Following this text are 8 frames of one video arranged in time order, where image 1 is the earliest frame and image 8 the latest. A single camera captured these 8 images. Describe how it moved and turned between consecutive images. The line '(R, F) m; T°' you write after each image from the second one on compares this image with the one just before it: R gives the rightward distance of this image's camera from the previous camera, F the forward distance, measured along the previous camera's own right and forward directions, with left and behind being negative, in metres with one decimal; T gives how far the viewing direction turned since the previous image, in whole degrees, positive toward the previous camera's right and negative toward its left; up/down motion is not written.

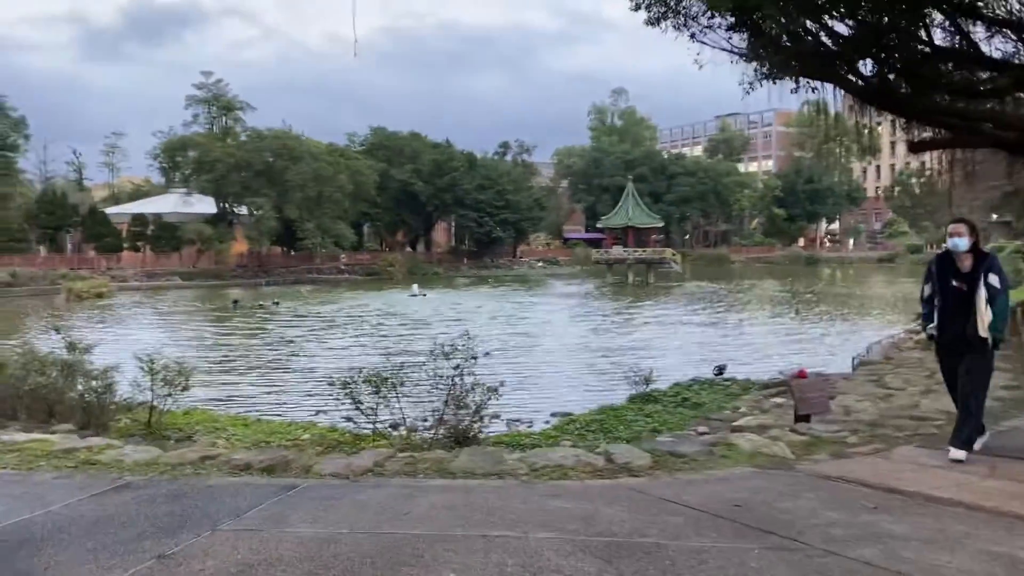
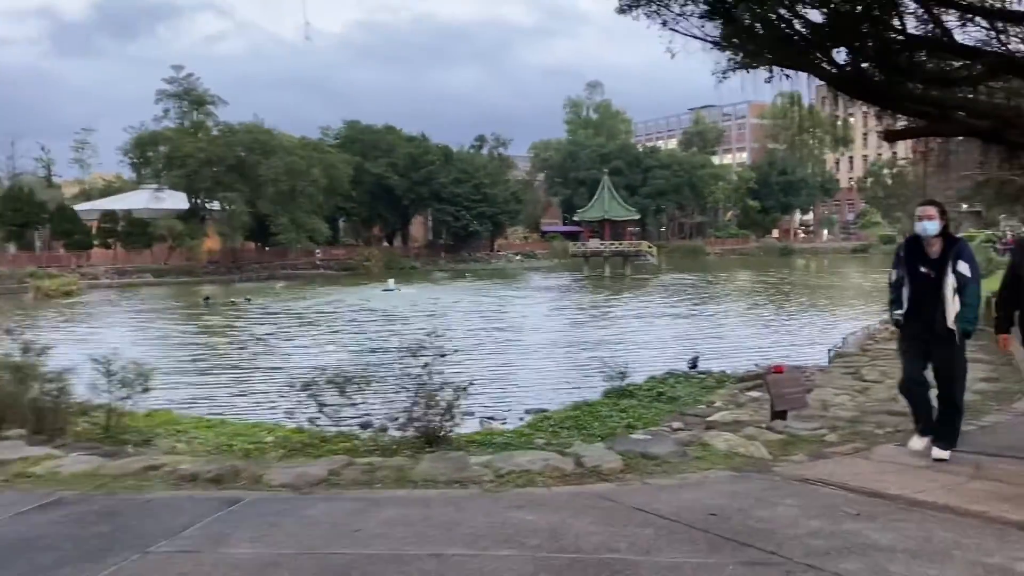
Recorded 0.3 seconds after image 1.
(+0.1, +0.3) m; +1°
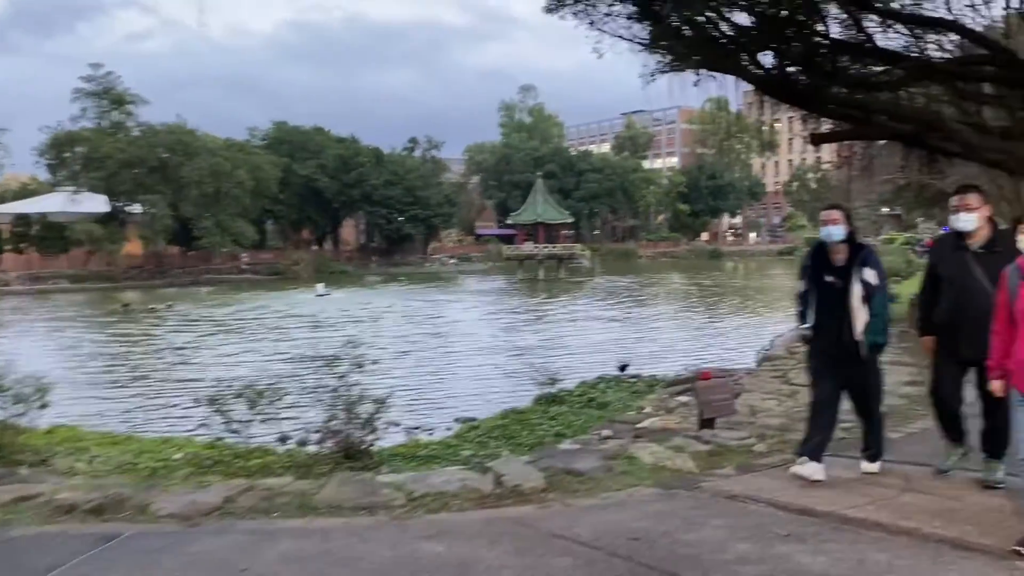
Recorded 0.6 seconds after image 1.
(+0.1, +0.3) m; +4°
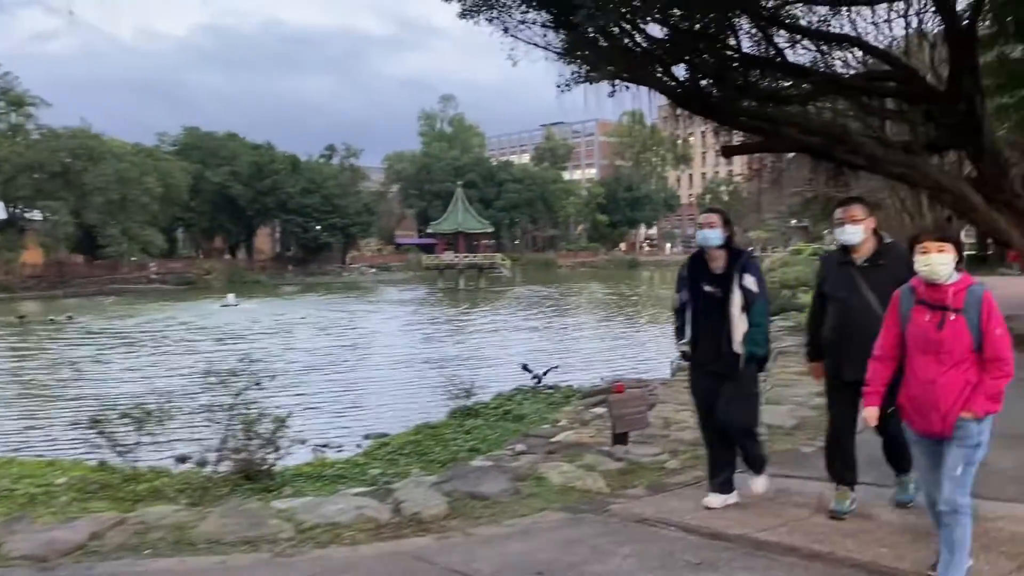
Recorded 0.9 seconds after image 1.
(+0.1, +0.3) m; +5°
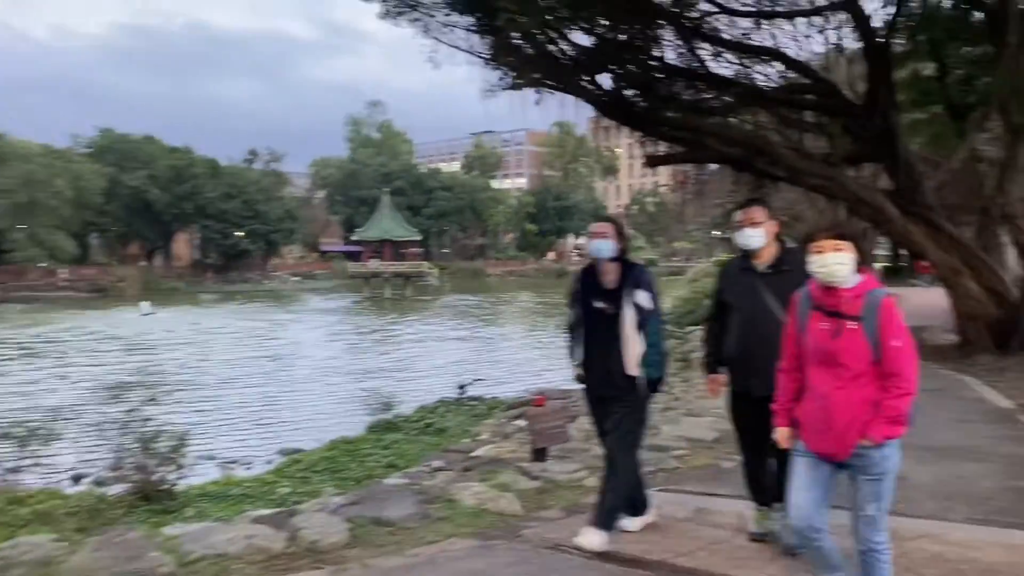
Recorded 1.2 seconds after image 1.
(+0.1, +0.3) m; +5°
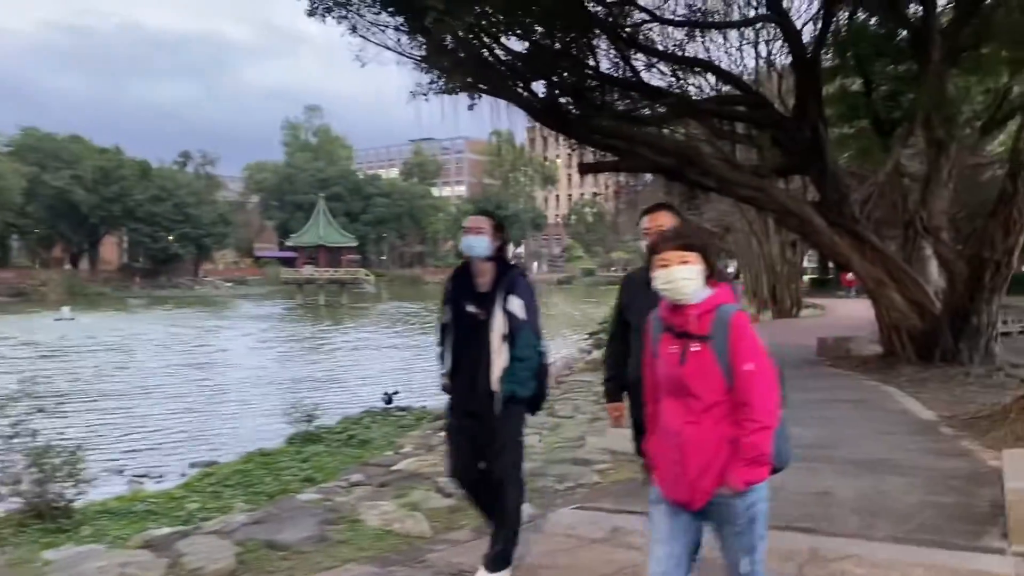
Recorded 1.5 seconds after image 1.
(+0.1, +0.3) m; +4°
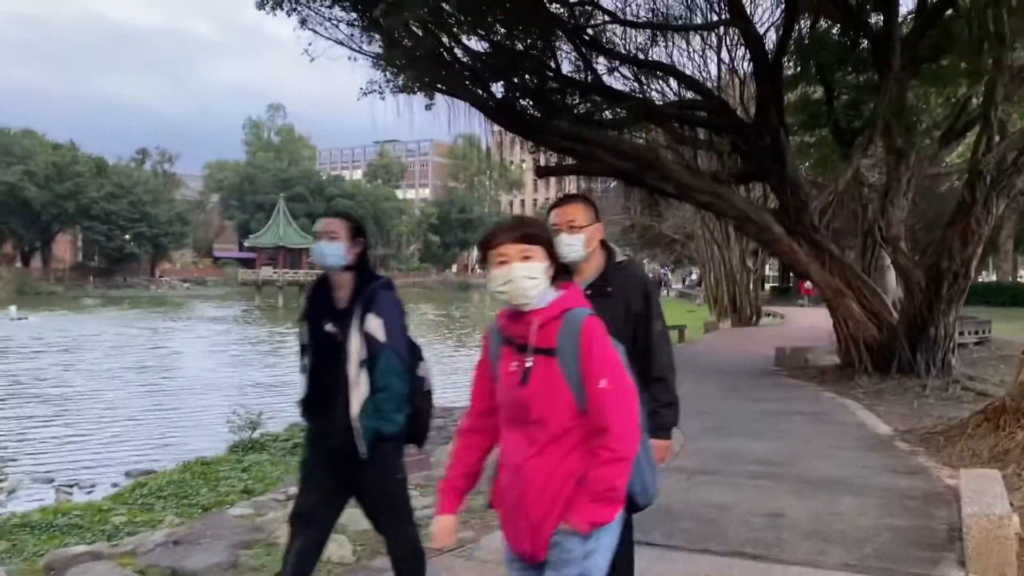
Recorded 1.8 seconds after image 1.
(+0.1, +0.3) m; +2°
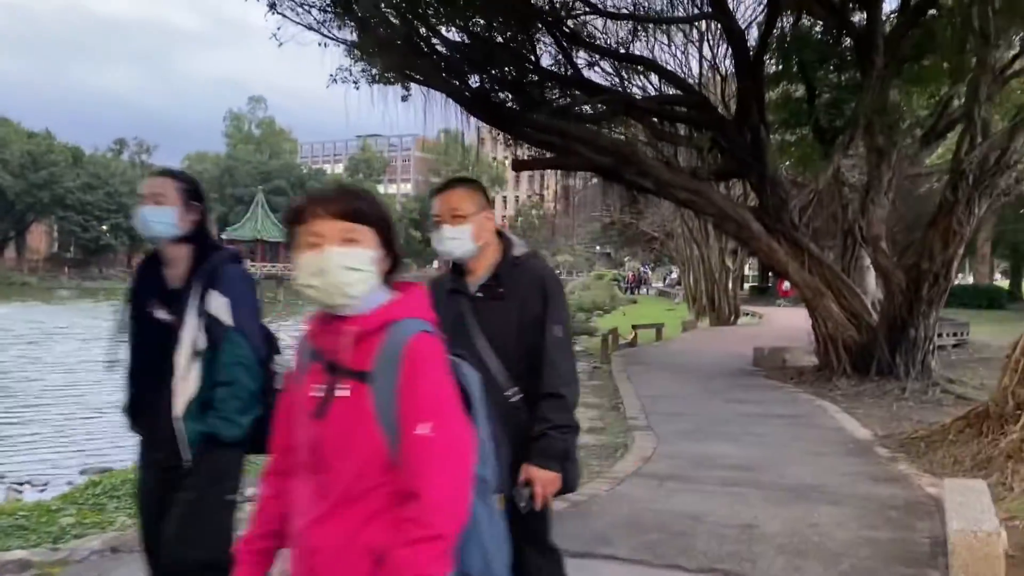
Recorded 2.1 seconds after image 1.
(+0.1, +0.3) m; +1°
